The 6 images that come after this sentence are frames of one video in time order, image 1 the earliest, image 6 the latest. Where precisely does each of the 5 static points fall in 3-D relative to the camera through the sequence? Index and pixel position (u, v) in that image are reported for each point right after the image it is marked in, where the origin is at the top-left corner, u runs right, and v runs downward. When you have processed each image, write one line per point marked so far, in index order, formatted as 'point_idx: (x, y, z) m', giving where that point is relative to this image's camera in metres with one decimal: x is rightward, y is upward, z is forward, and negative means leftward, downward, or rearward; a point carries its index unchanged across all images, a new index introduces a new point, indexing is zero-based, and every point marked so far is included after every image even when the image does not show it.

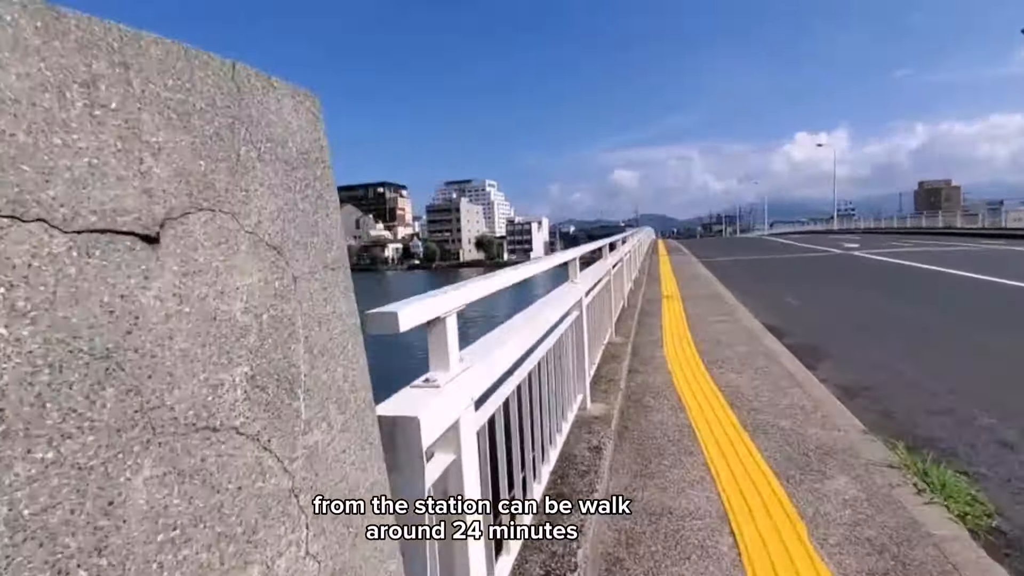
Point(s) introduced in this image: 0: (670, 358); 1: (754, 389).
0: (+1.1, -0.5, +4.1) m
1: (+1.4, -0.6, +3.4) m
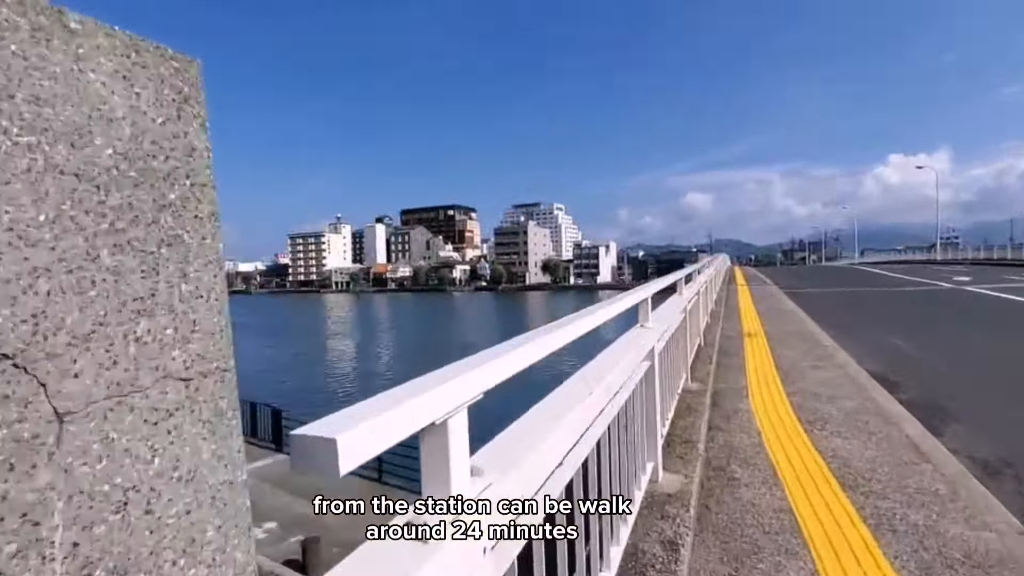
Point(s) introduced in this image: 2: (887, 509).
0: (+1.5, -0.8, +3.5) m
1: (+1.7, -0.8, +2.7) m
2: (+1.5, -0.9, +2.3) m
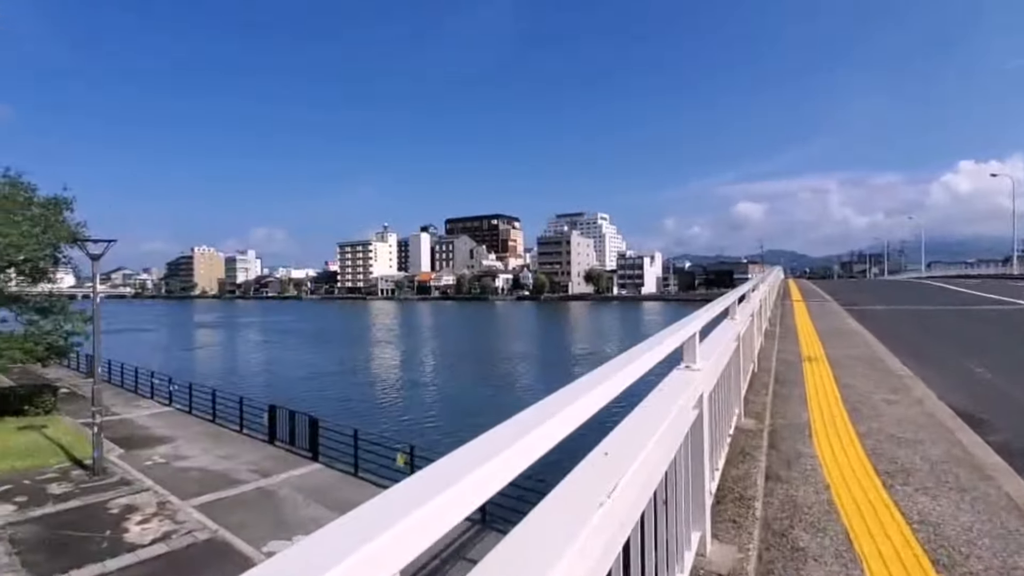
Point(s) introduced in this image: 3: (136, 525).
0: (+1.7, -0.9, +3.1) m
1: (+1.8, -1.0, +2.3) m
2: (+1.6, -1.0, +1.8) m
3: (-6.6, -4.1, +9.9) m
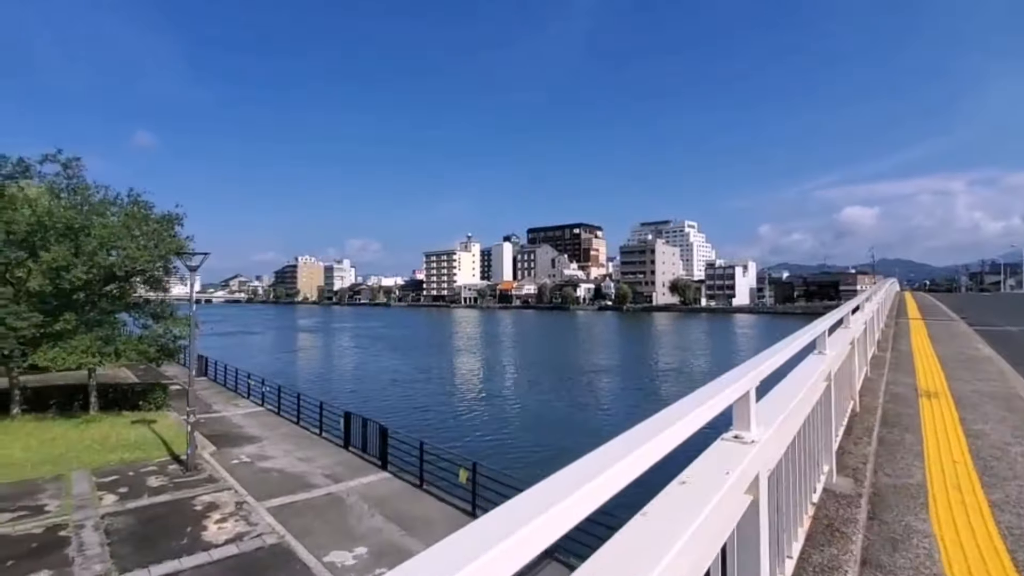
0: (+1.8, -1.0, +2.4) m
1: (+1.8, -1.1, +1.6) m
2: (+1.5, -1.1, +1.2) m
3: (-5.4, -4.3, +10.3) m
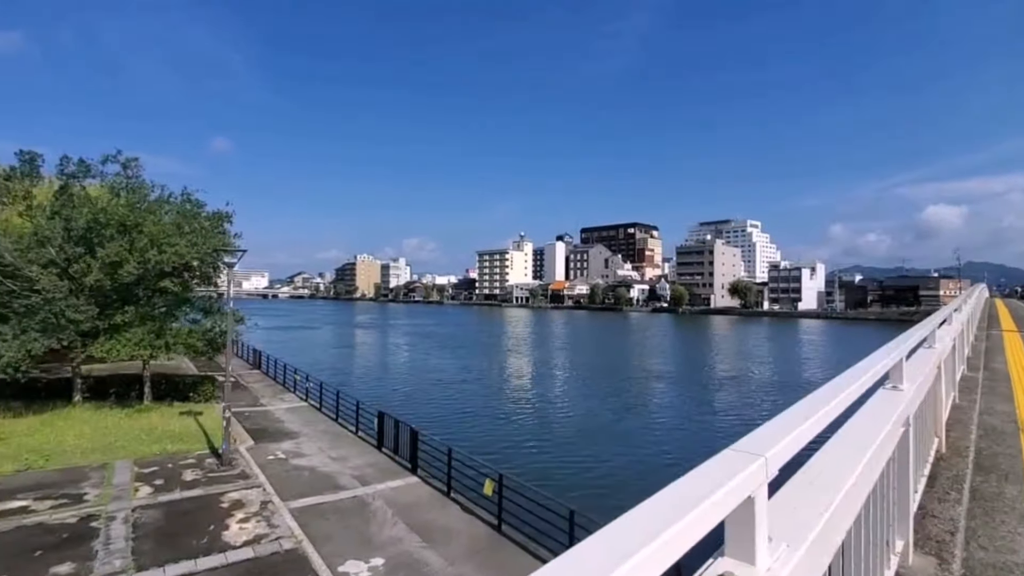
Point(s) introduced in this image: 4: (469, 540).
0: (+1.5, -1.0, +1.6) m
1: (+1.4, -1.1, +0.8) m
2: (+1.1, -1.1, +0.4) m
3: (-4.9, -4.2, +10.2) m
4: (-0.7, -4.2, +9.5) m
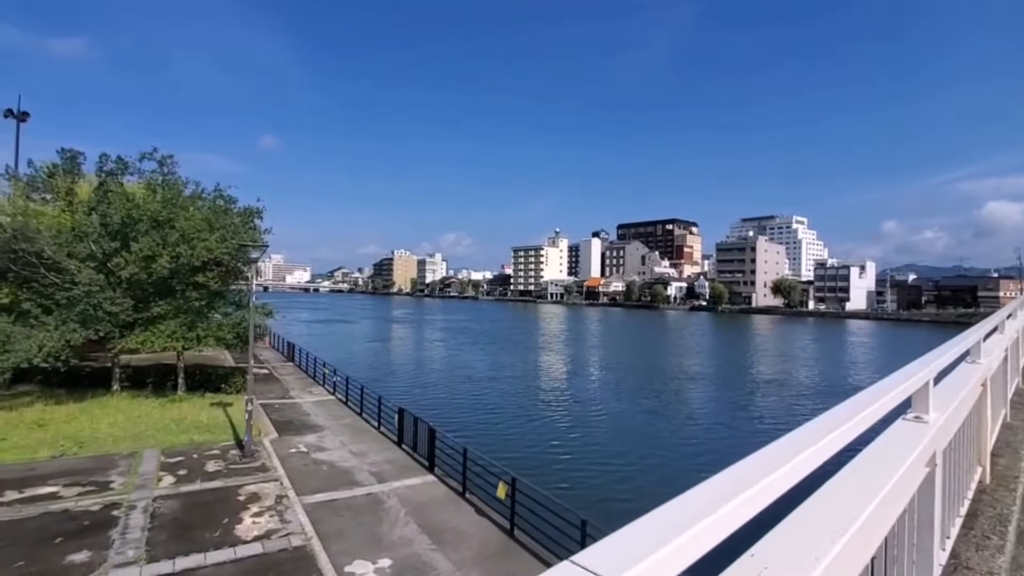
0: (+1.2, -1.0, +1.1) m
1: (+1.1, -1.1, +0.3) m
2: (+0.7, -1.1, 0.0) m
3: (-4.7, -4.1, +10.2) m
4: (-0.5, -4.1, +9.2) m
